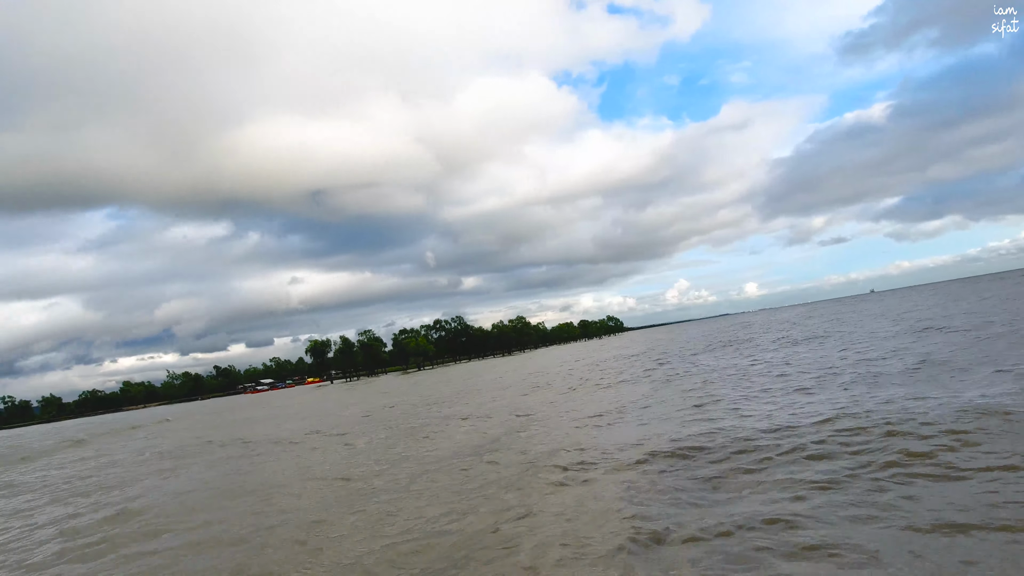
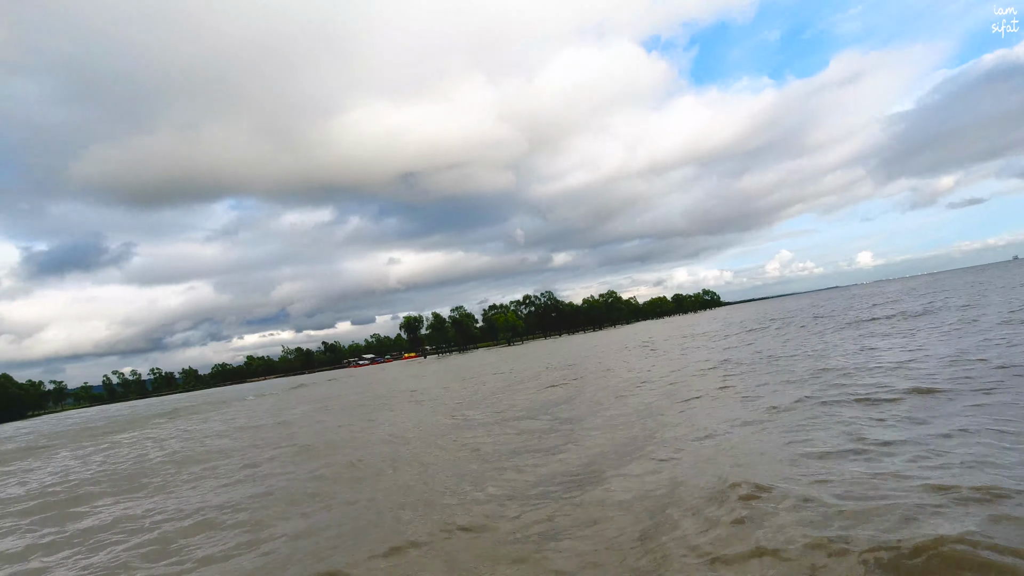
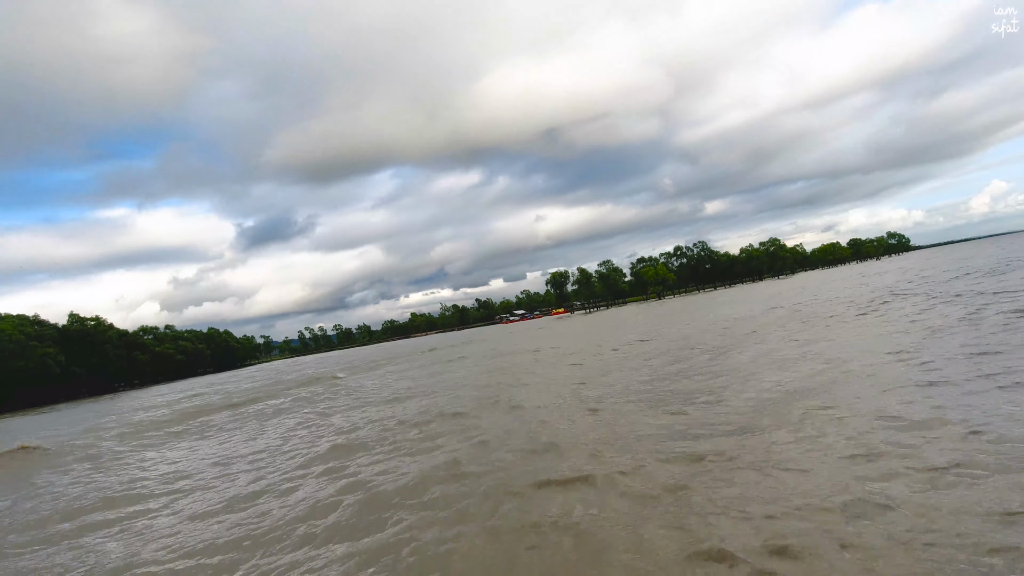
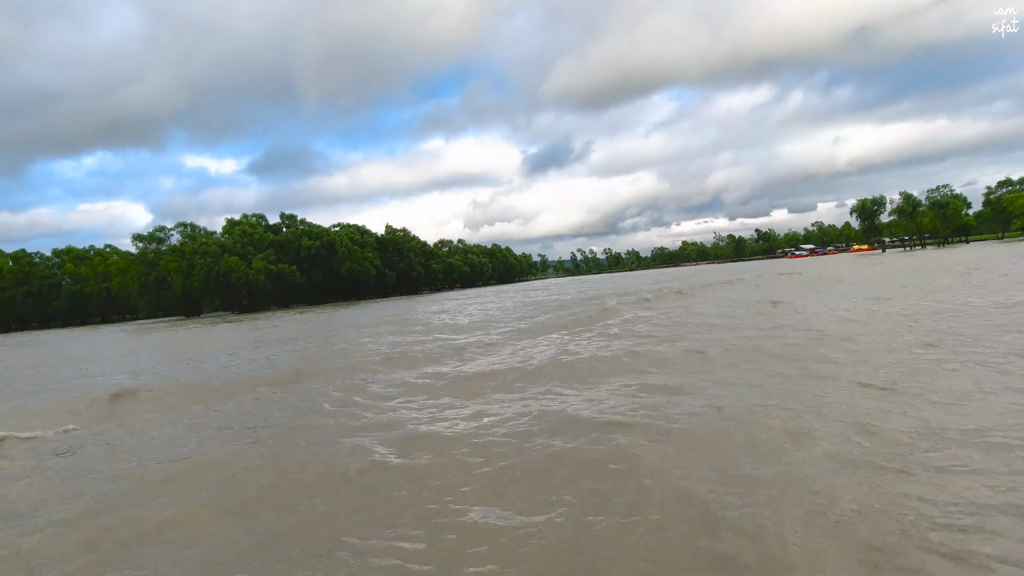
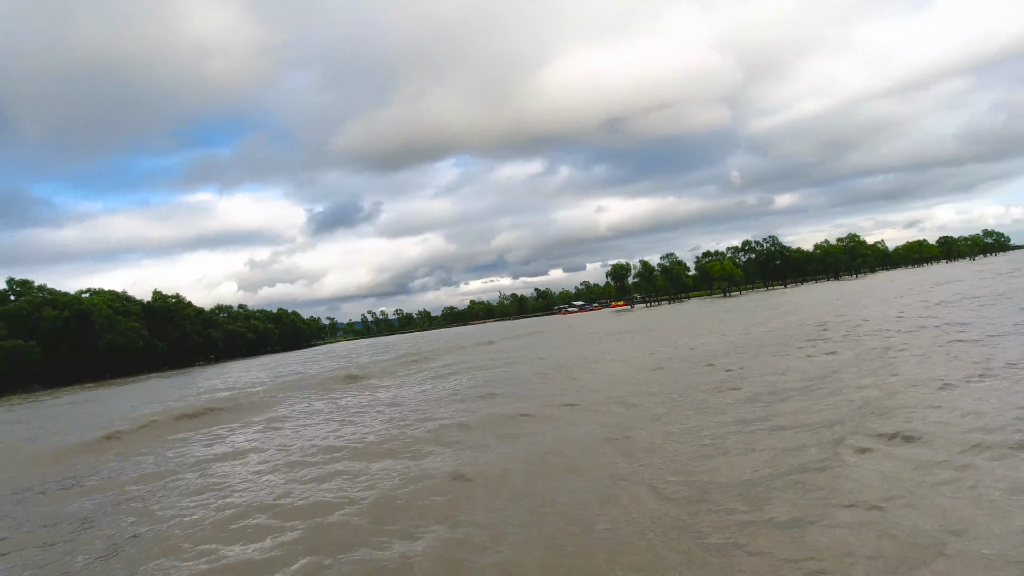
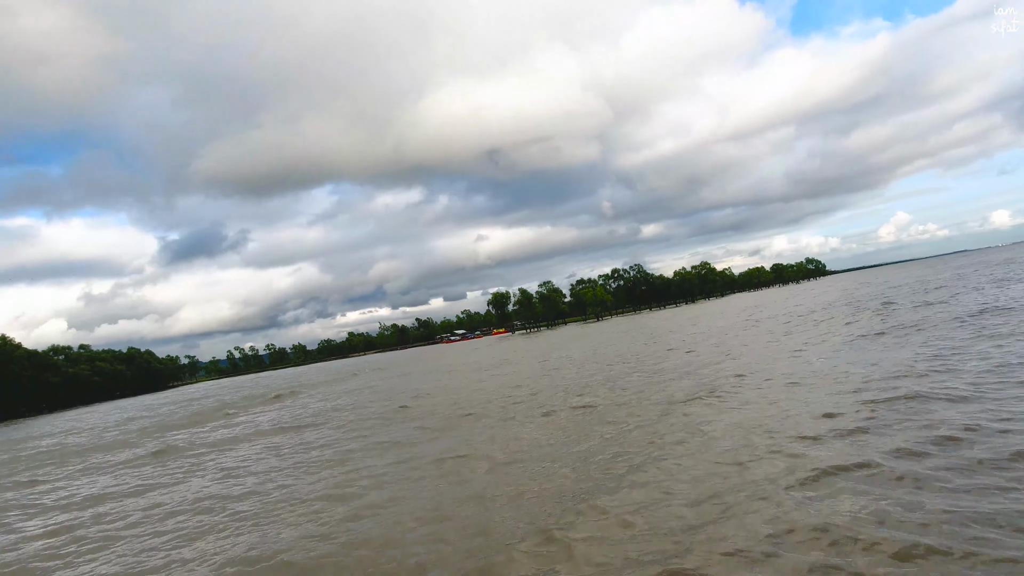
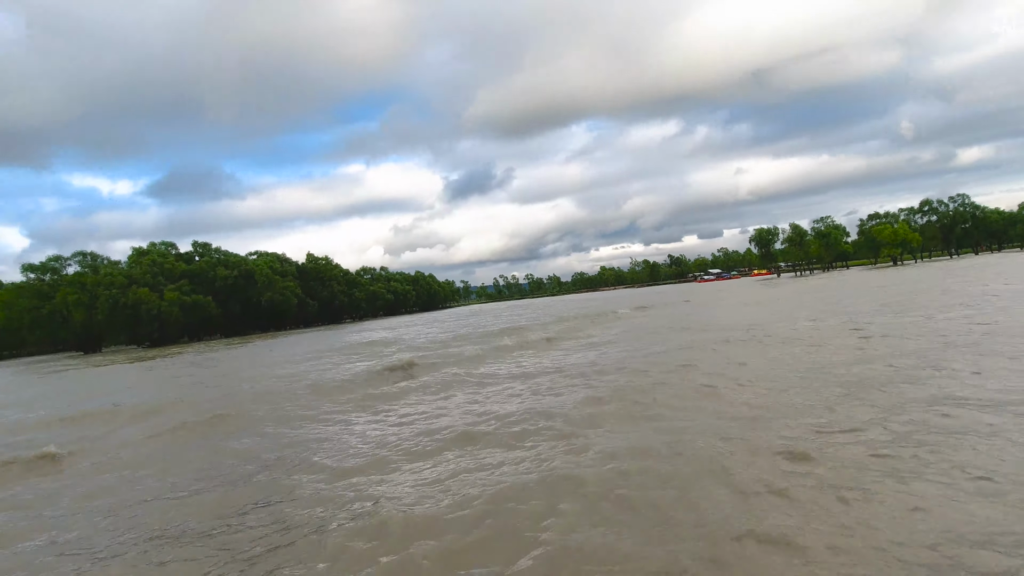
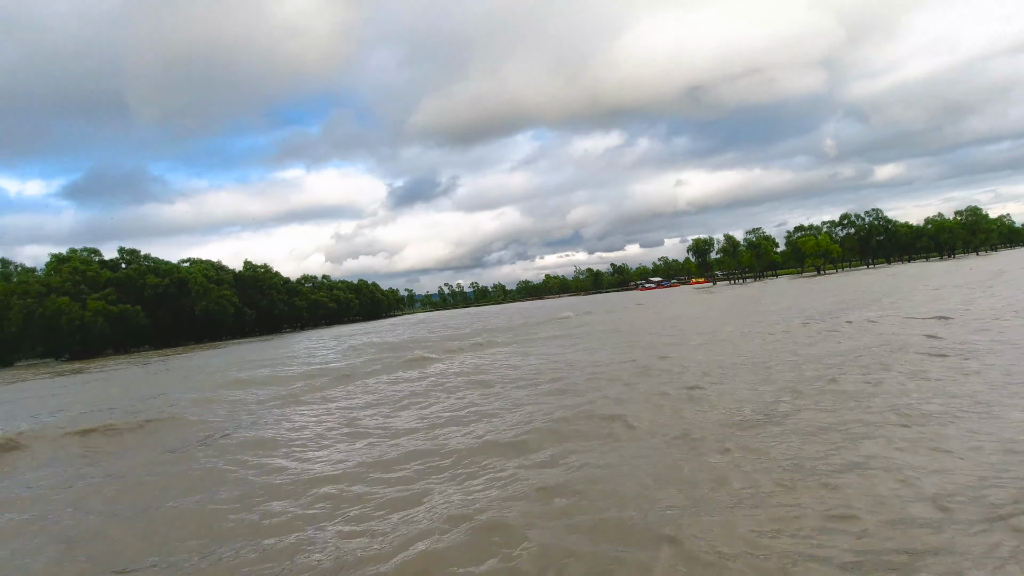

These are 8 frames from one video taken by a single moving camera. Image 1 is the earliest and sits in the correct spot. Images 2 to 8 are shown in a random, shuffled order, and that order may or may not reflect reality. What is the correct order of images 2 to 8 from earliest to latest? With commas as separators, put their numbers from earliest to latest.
2, 6, 3, 5, 8, 7, 4
